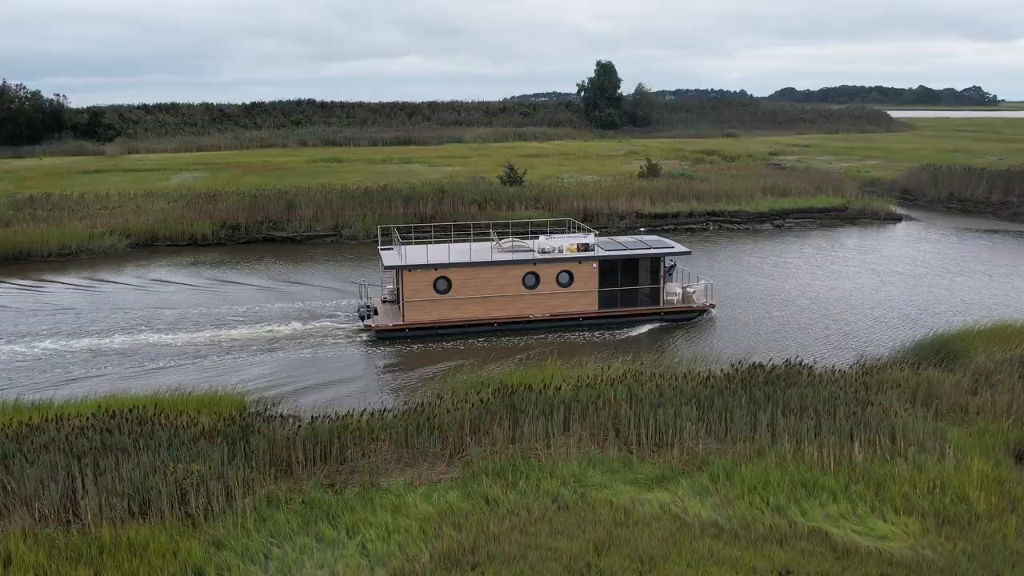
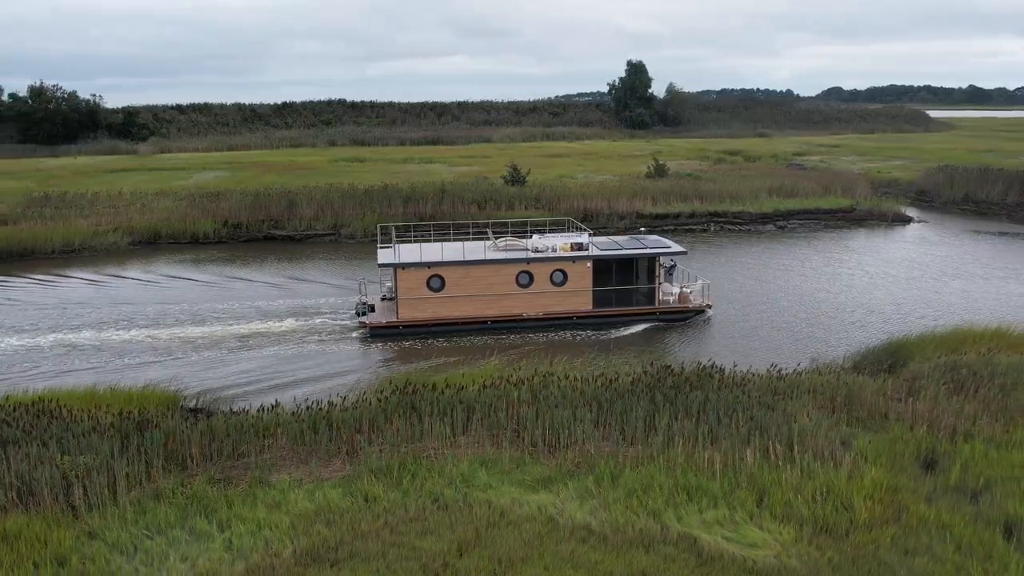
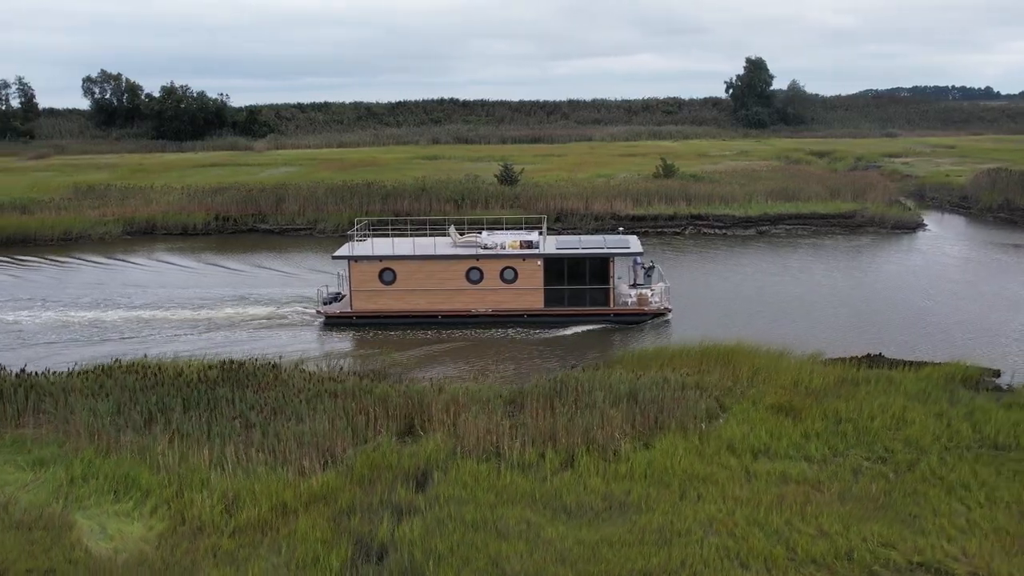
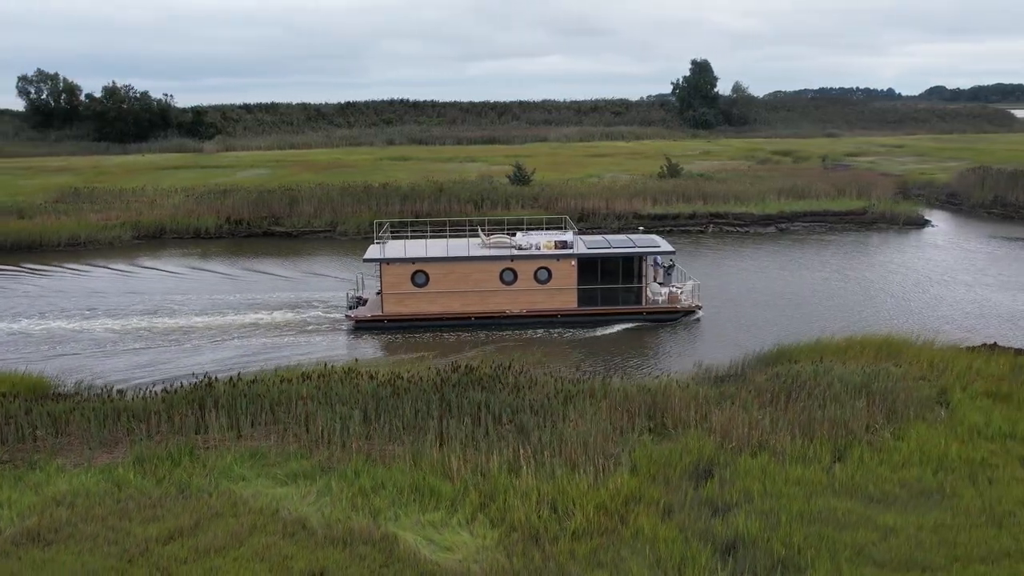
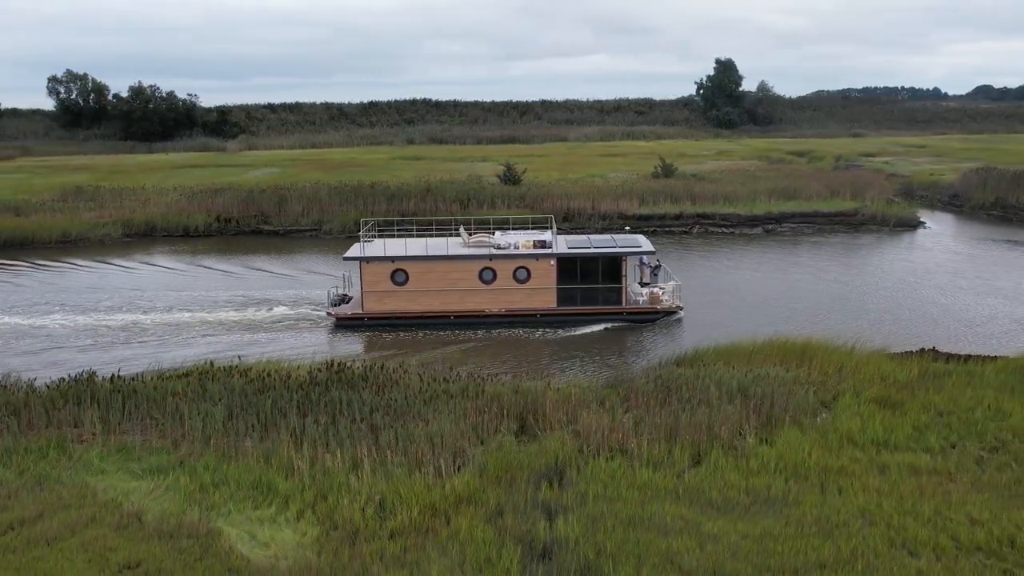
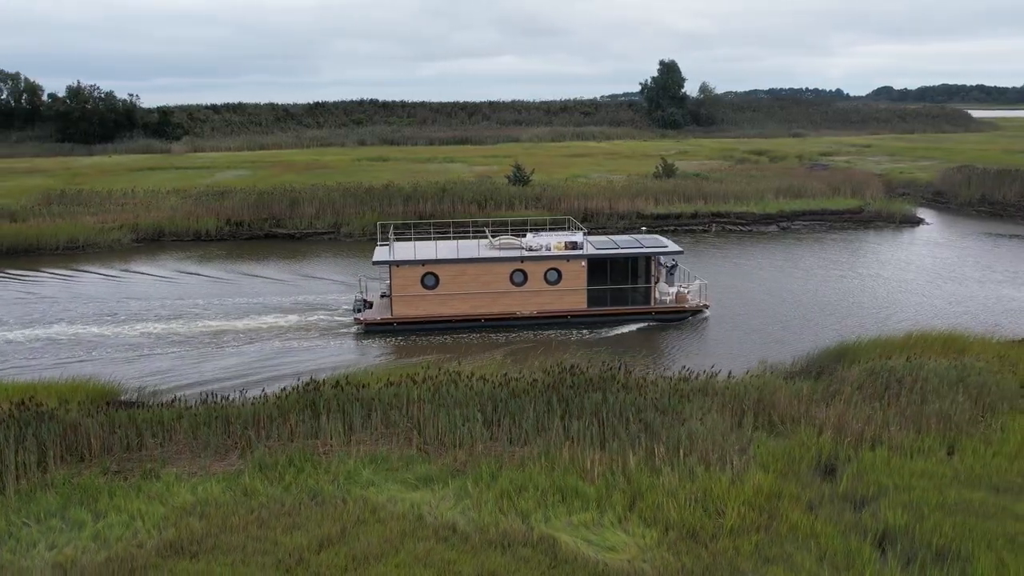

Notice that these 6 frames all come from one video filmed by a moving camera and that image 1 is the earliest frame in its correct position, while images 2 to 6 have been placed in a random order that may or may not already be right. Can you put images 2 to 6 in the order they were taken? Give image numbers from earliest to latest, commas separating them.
2, 6, 4, 5, 3
